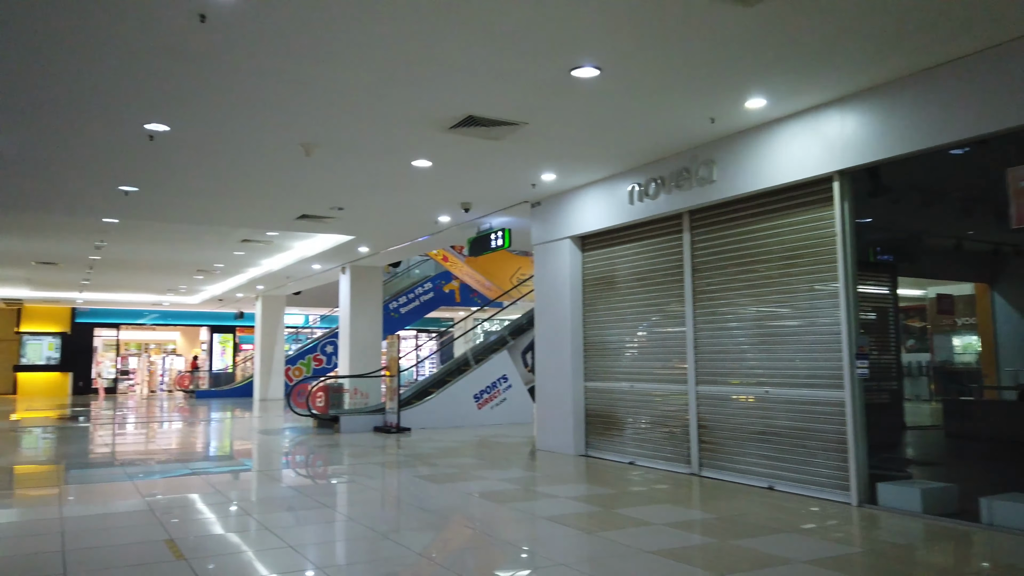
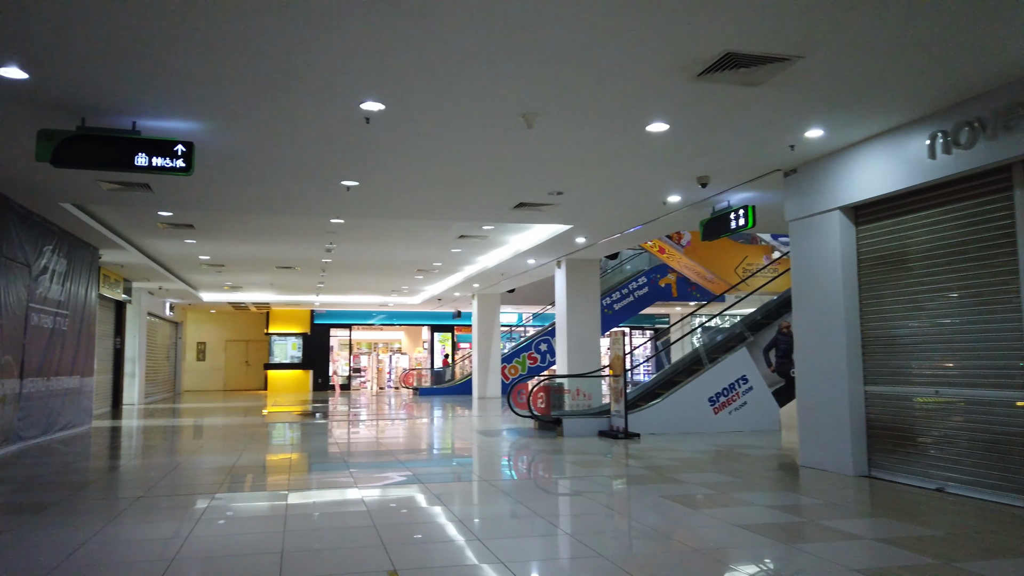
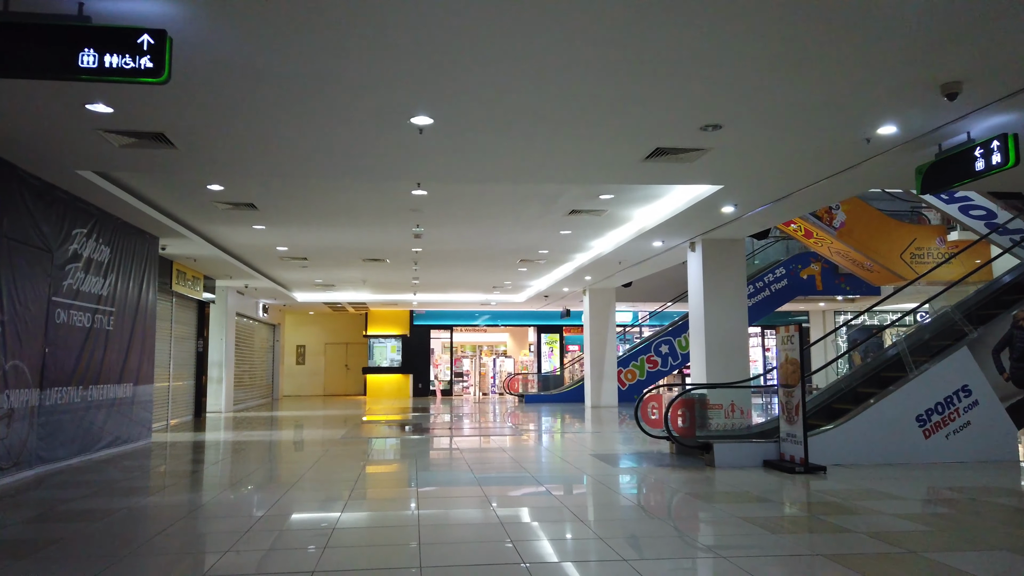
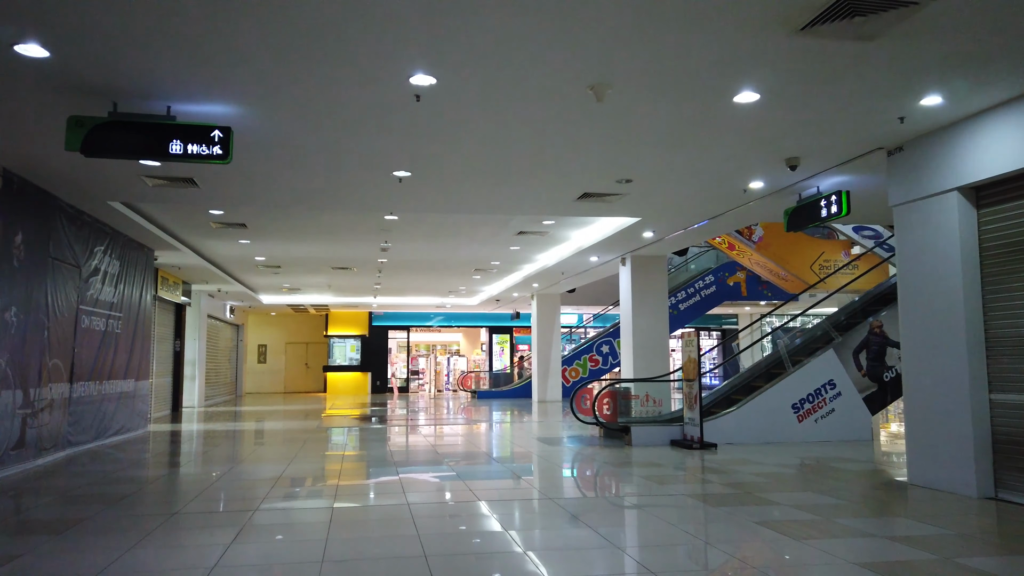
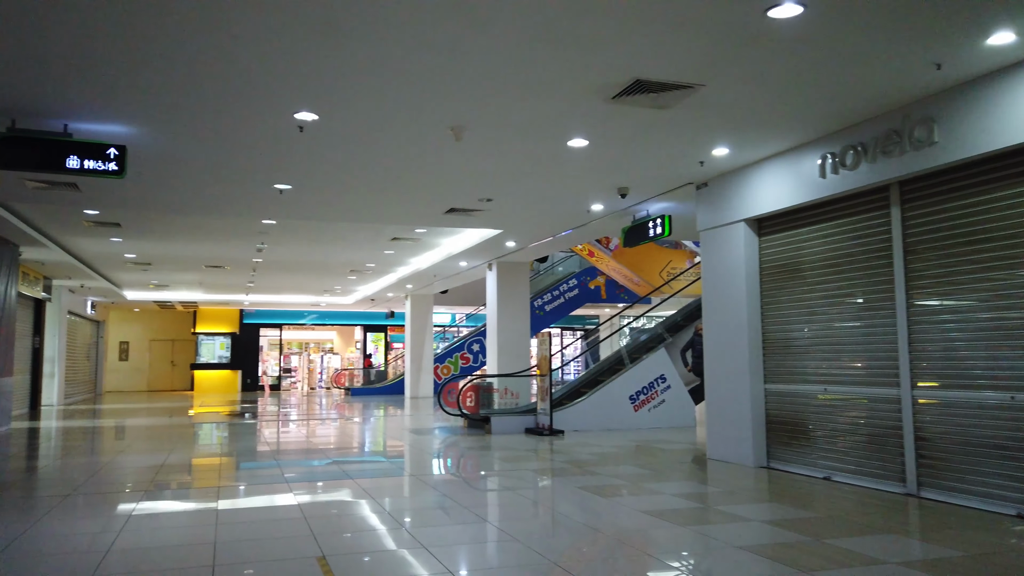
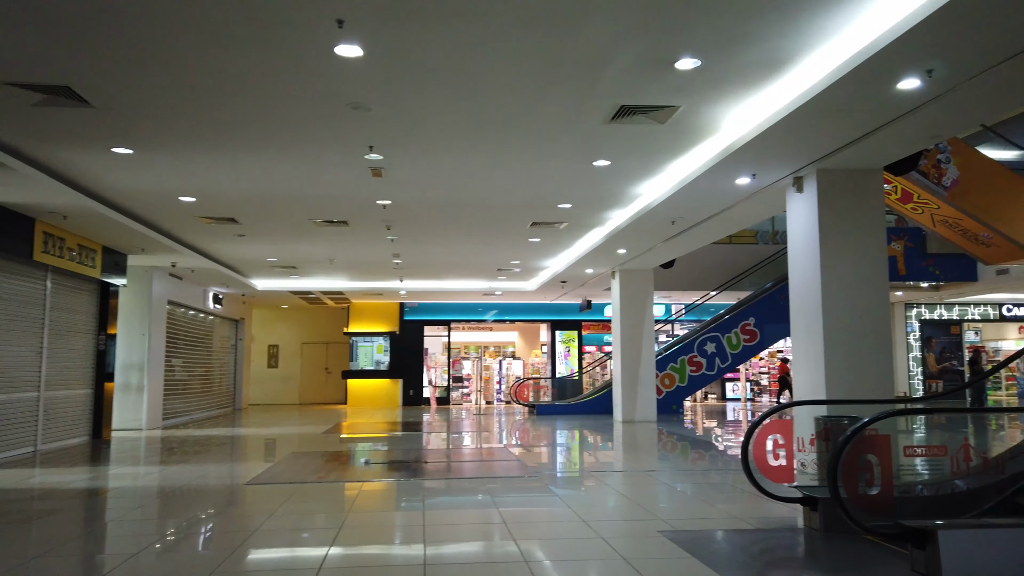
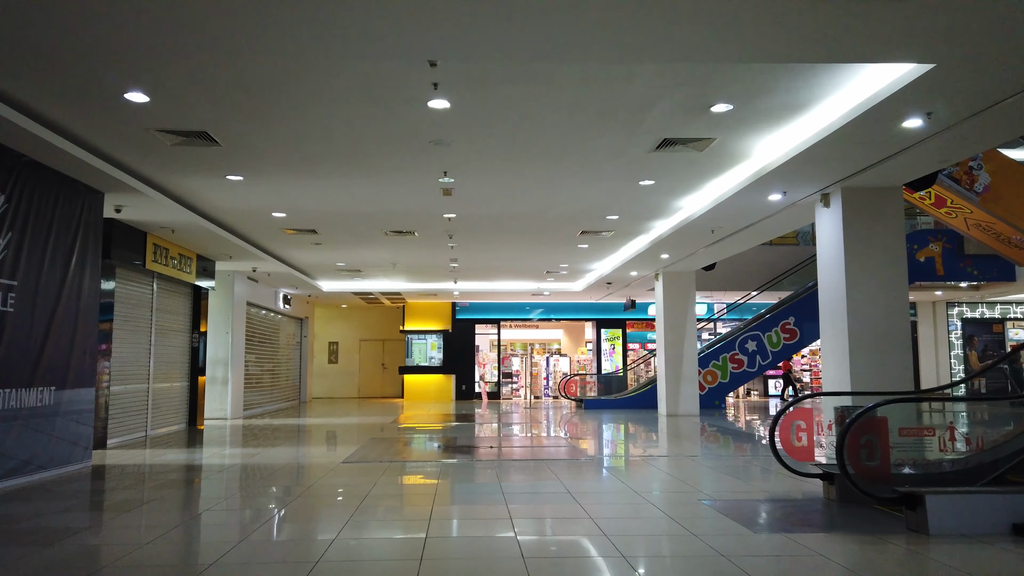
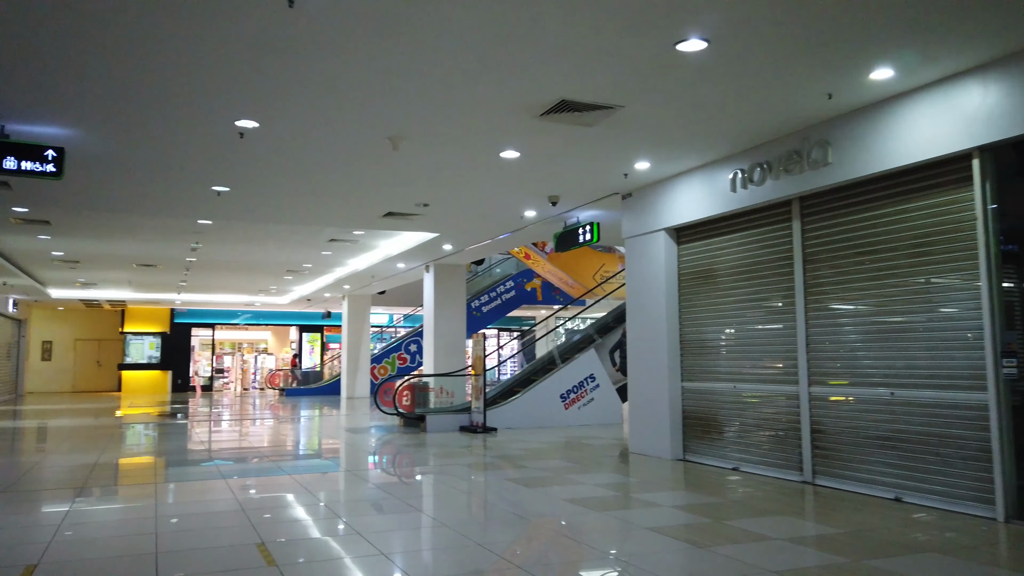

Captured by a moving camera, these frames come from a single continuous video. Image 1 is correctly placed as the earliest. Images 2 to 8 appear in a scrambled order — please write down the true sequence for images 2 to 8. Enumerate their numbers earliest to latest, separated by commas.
8, 5, 2, 4, 3, 7, 6
